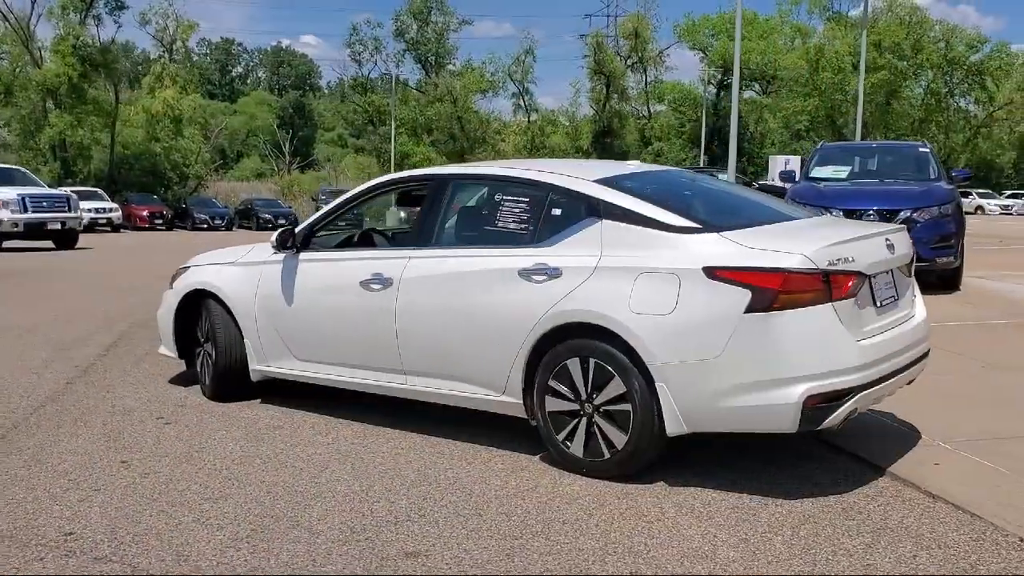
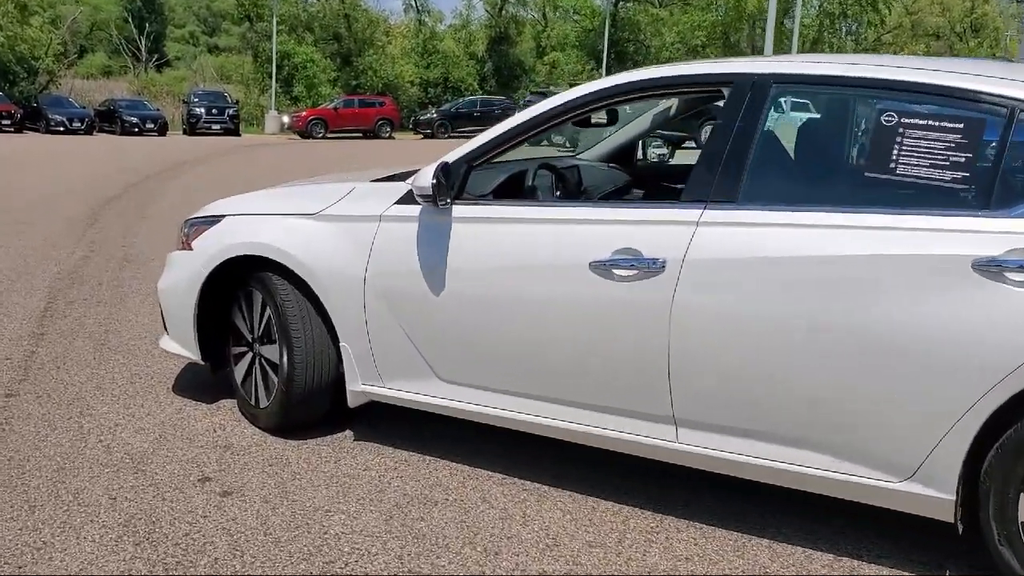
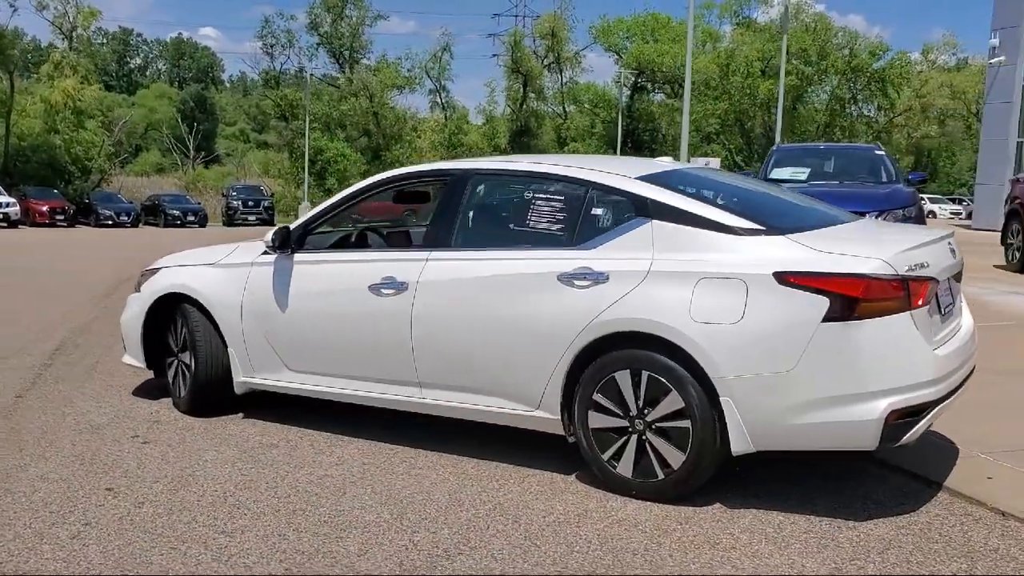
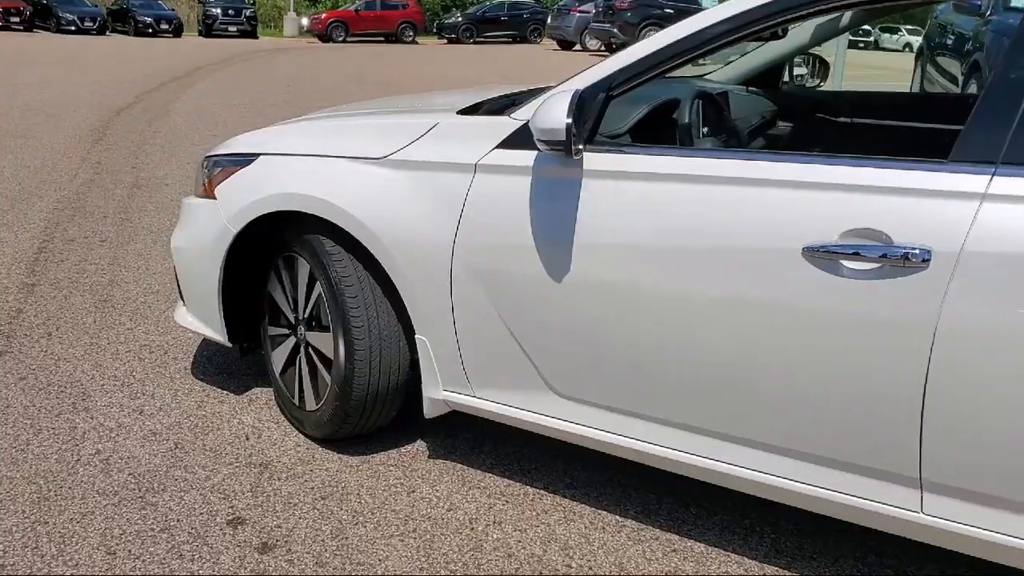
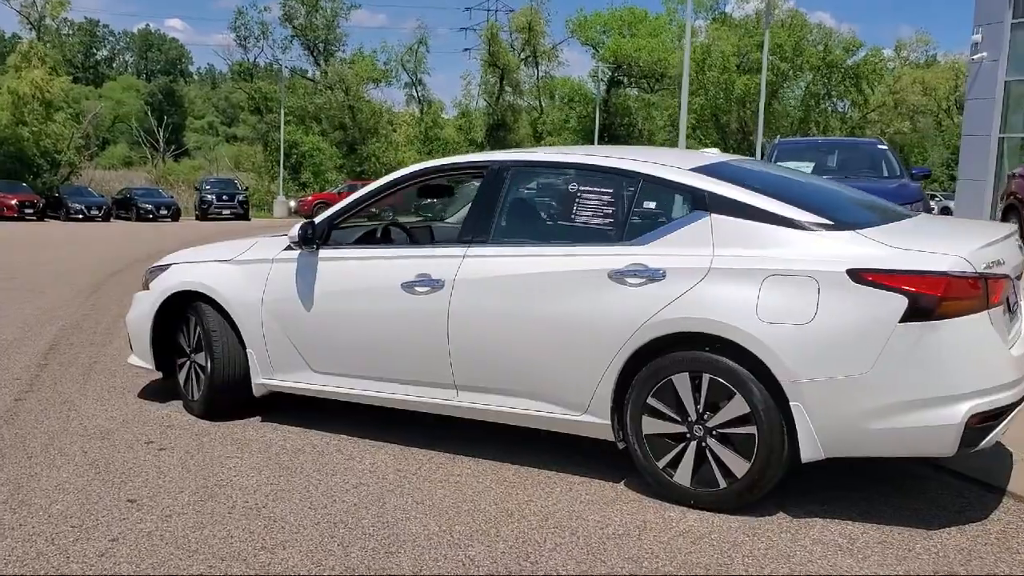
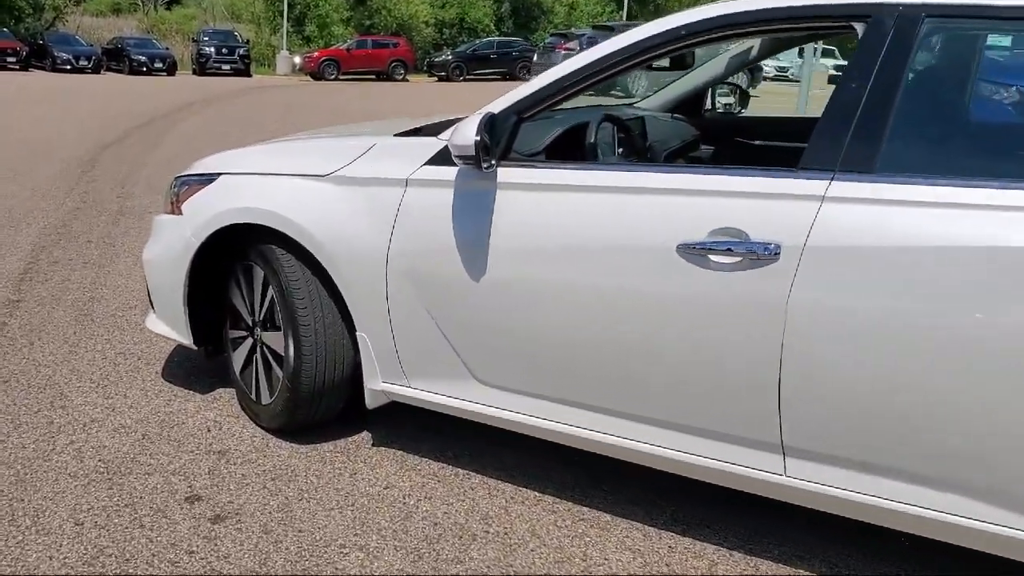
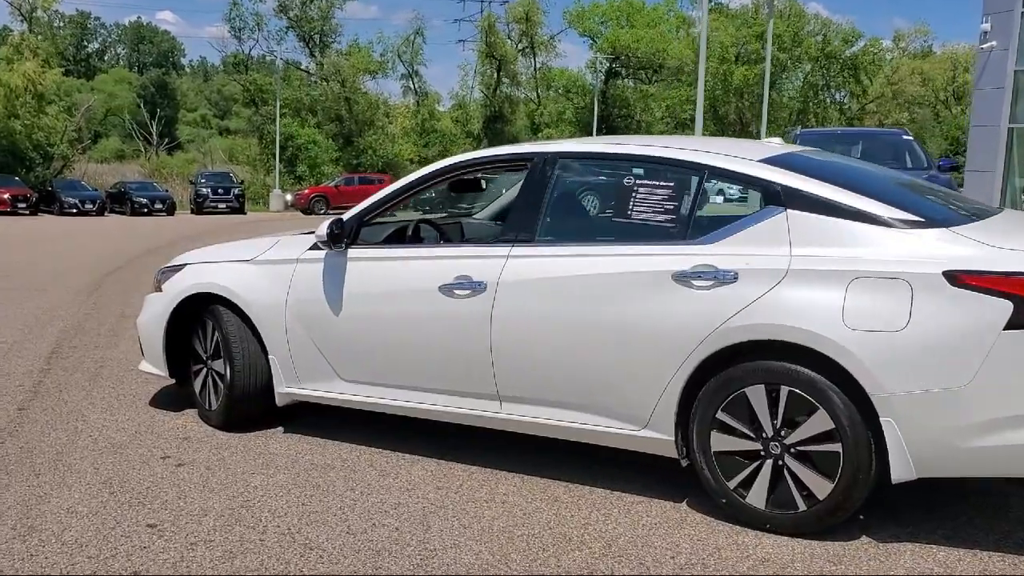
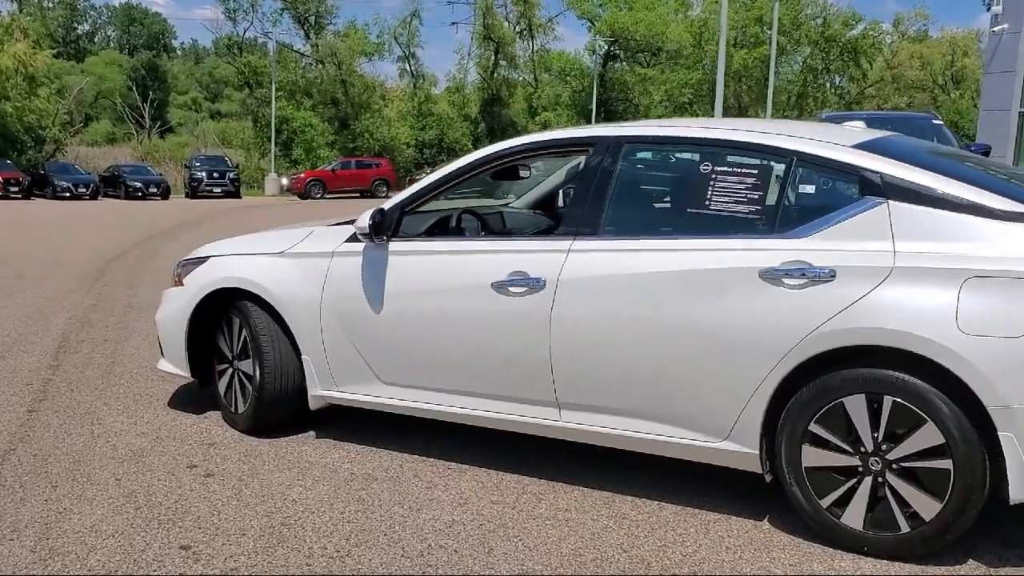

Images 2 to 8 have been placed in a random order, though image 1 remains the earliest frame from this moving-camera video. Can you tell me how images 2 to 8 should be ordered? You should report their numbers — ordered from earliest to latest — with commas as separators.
3, 5, 7, 8, 2, 6, 4
